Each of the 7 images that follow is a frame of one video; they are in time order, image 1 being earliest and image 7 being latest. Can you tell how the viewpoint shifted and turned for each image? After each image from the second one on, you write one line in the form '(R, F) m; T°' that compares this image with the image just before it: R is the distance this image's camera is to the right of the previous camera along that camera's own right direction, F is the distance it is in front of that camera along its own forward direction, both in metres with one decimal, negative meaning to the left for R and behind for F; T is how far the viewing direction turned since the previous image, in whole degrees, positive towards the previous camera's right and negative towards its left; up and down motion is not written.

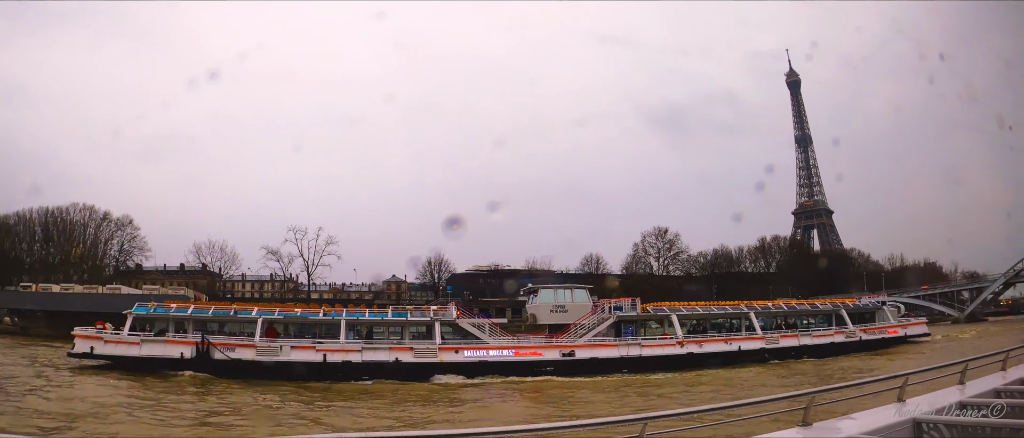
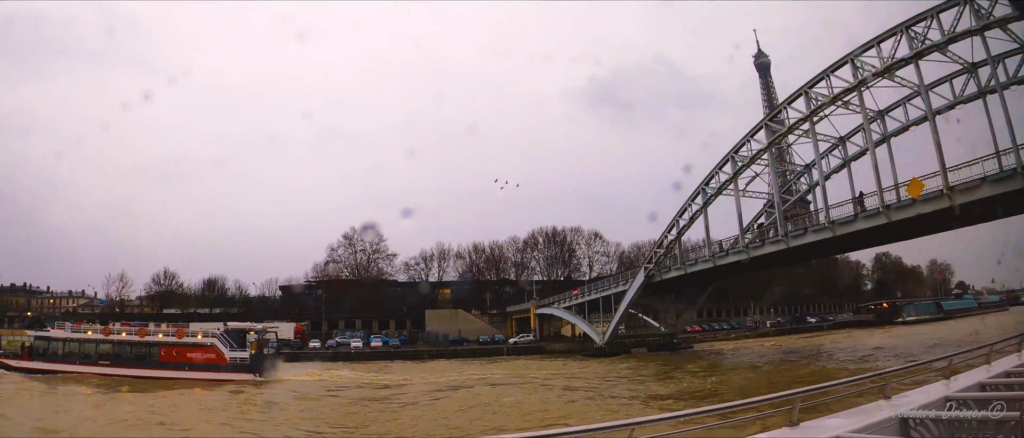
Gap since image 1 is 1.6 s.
(+1.6, +0.7) m; 0°
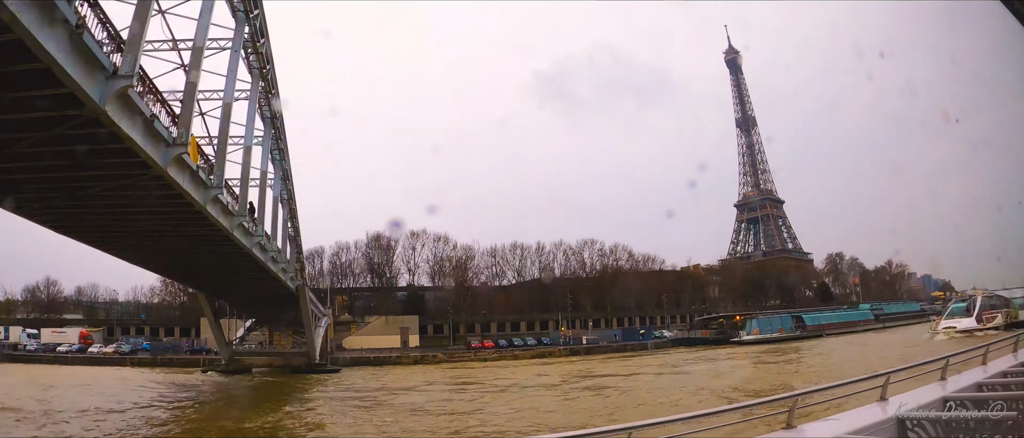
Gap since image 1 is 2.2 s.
(+0.5, -1.9) m; -1°
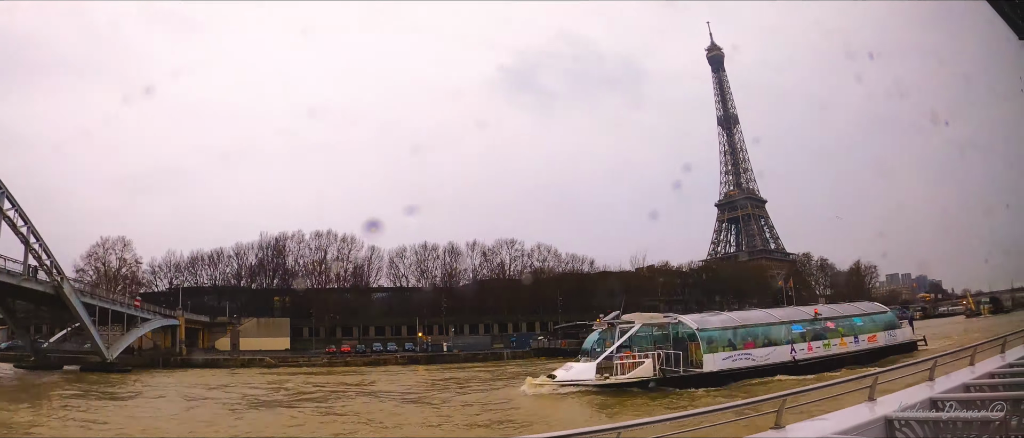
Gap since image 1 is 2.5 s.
(-0.1, +1.2) m; +2°
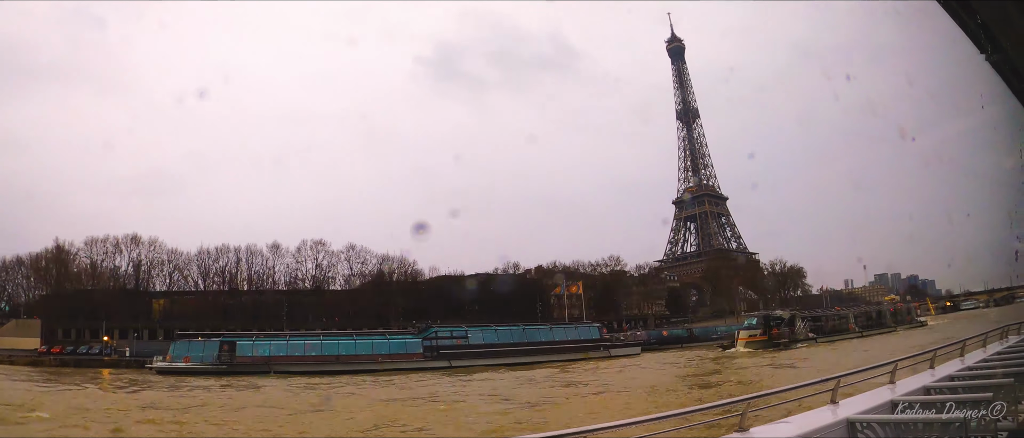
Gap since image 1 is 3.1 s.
(+0.6, -2.1) m; +1°
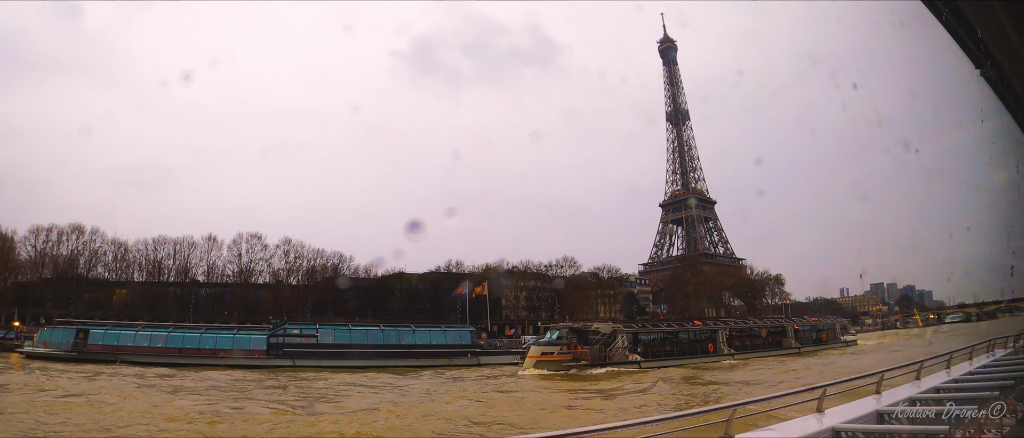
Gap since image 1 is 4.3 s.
(+1.1, +0.5) m; 0°
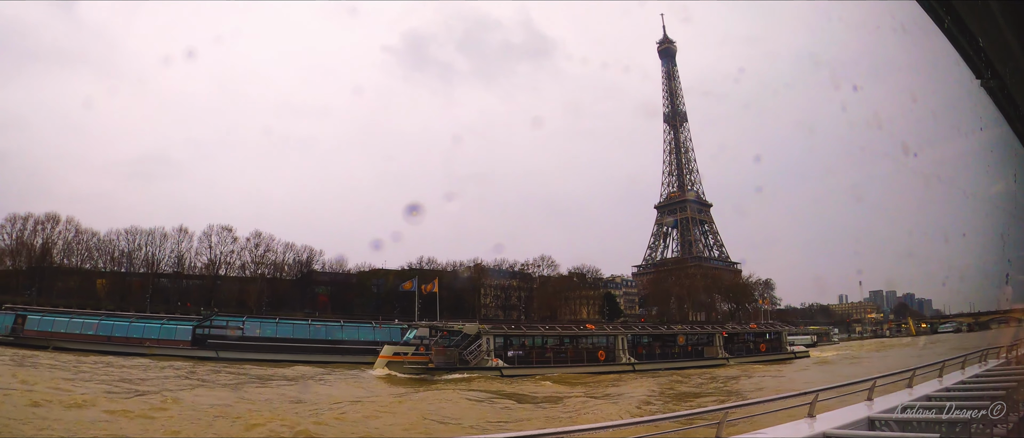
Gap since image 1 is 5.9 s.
(+0.6, +0.2) m; 0°
